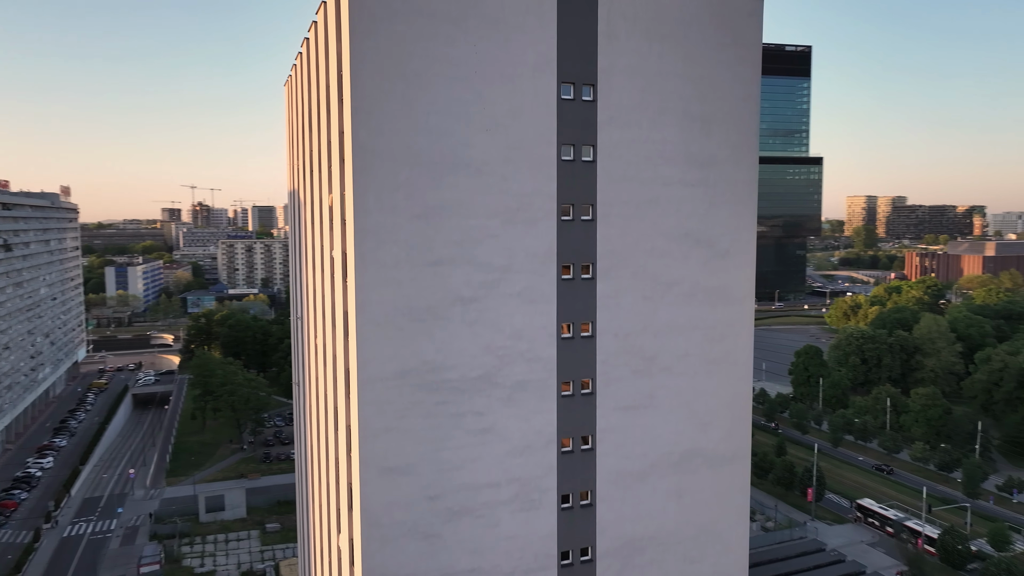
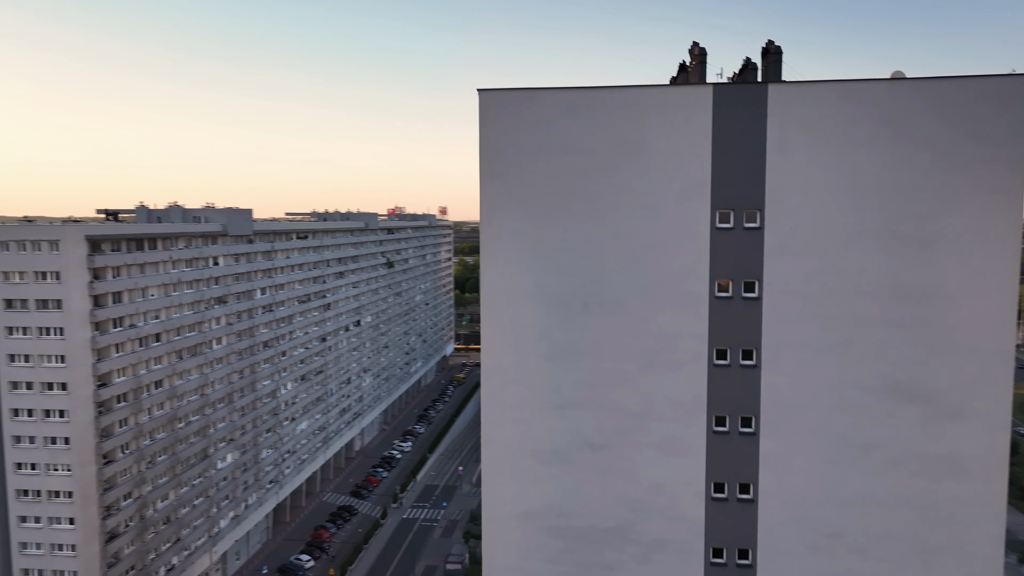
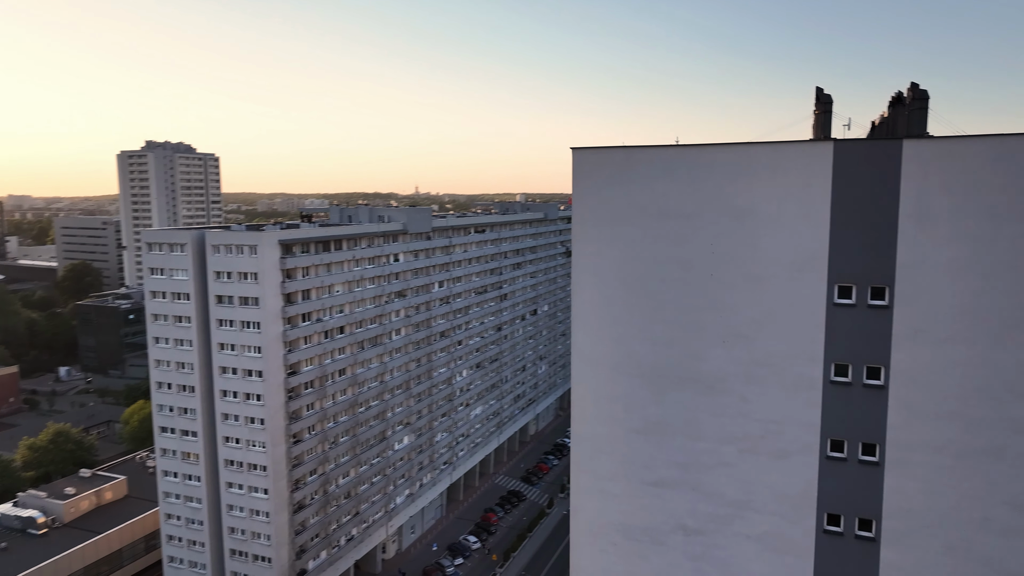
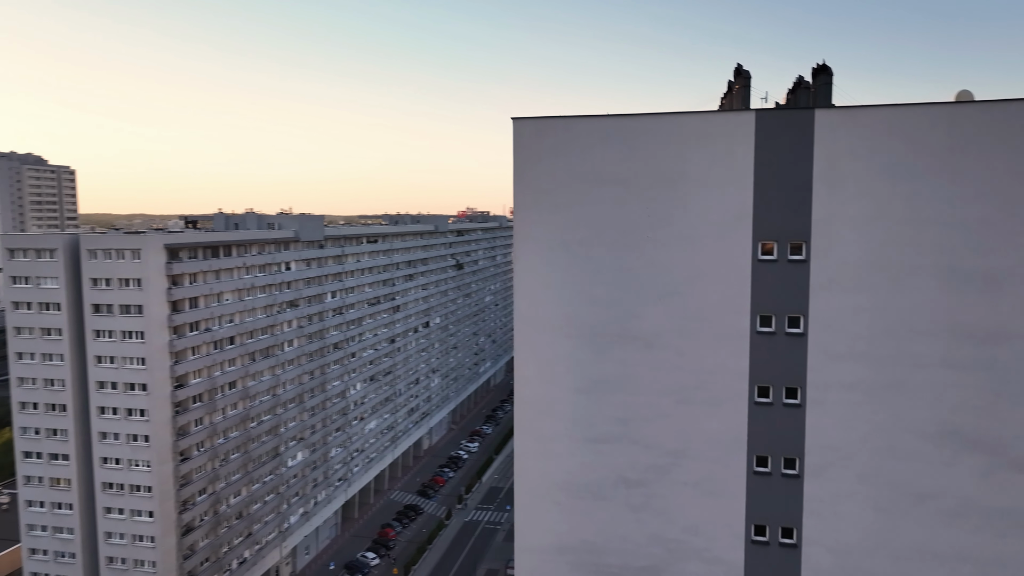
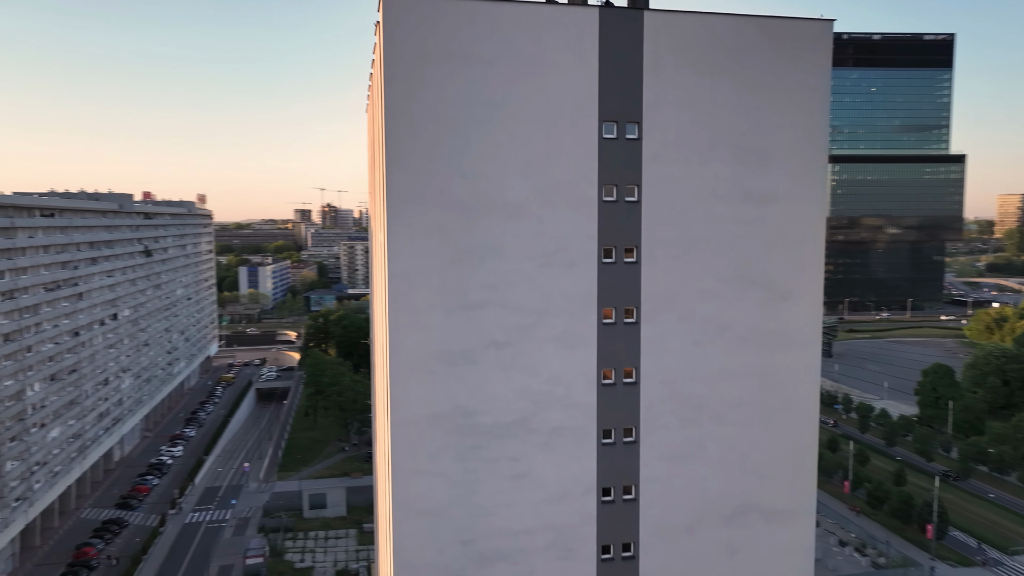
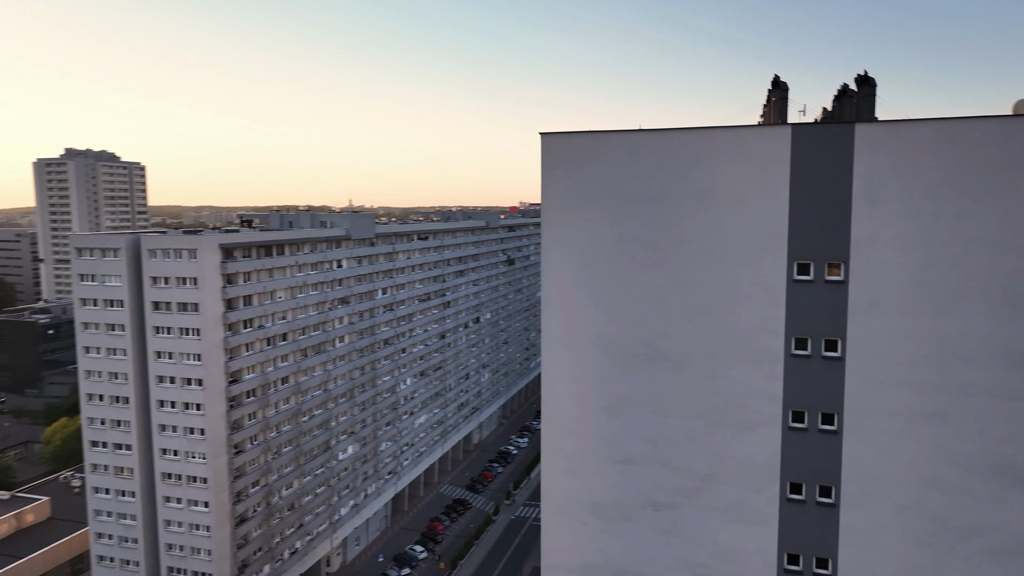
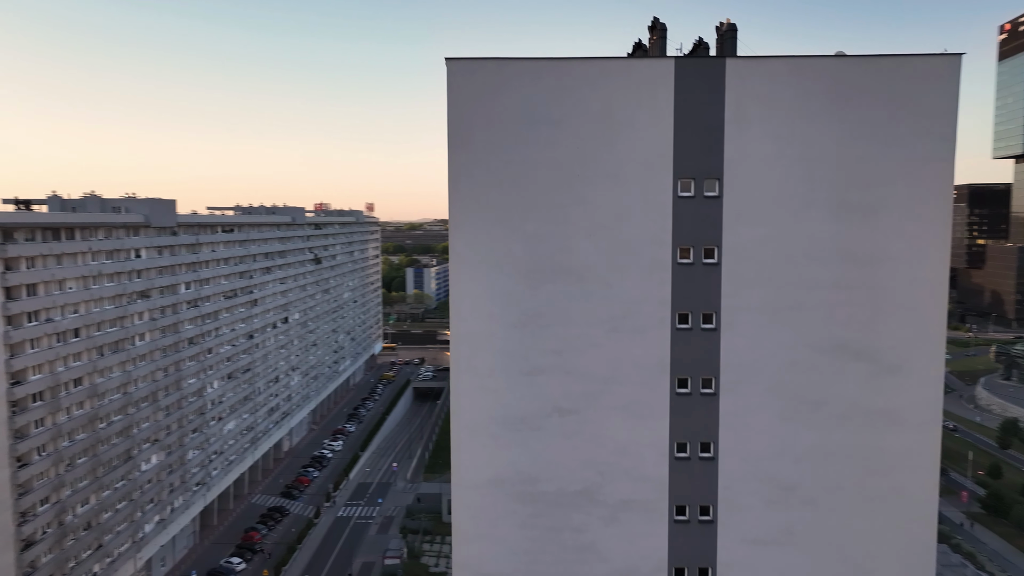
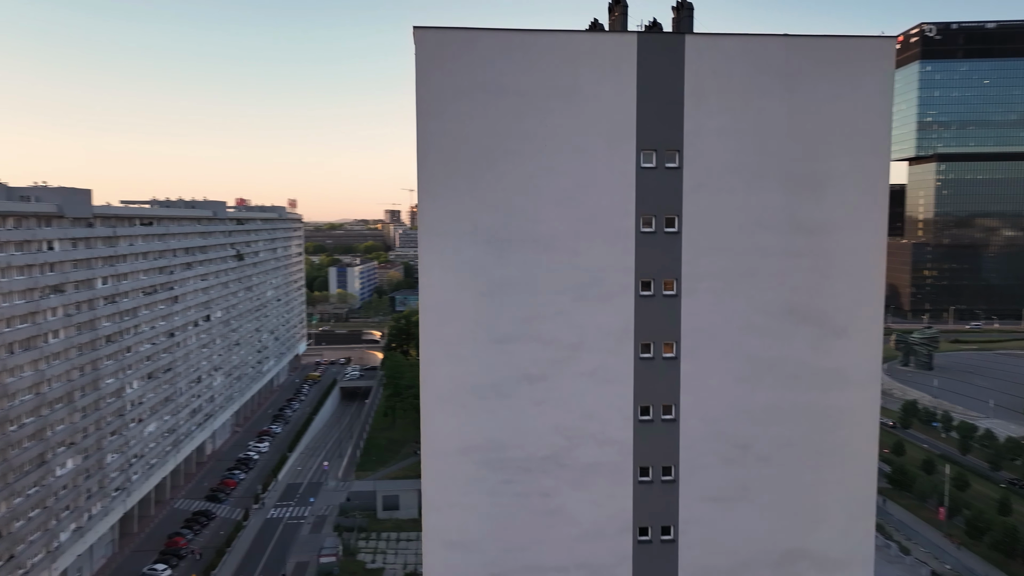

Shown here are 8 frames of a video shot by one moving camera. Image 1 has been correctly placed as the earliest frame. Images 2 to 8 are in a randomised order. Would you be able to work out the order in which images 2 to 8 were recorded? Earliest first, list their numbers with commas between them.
5, 8, 7, 2, 4, 6, 3
